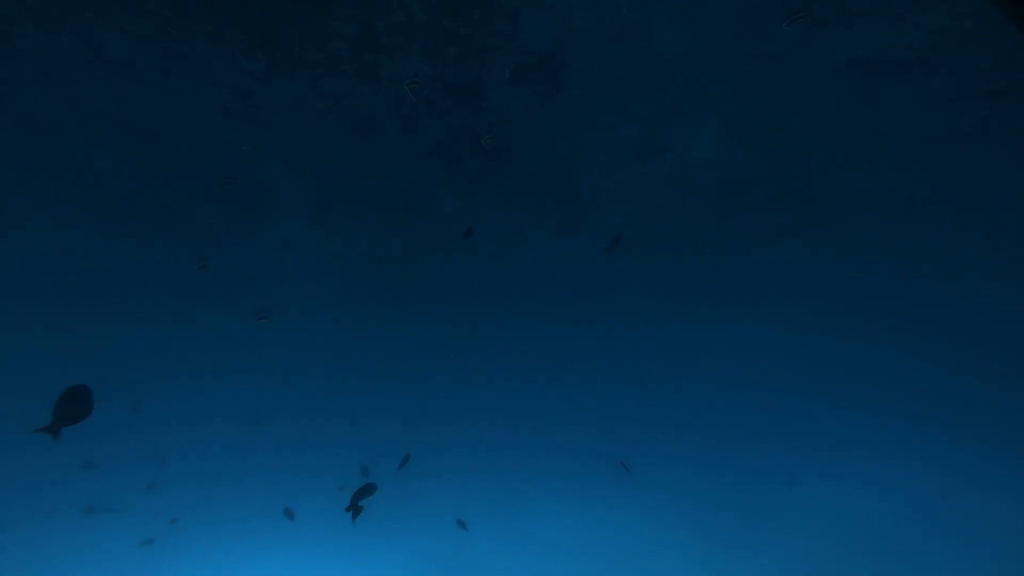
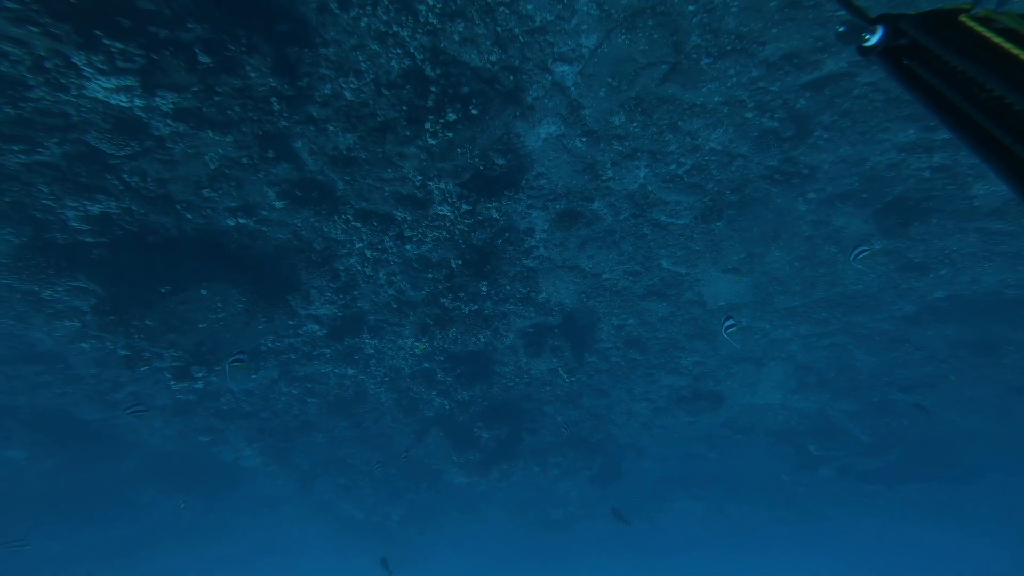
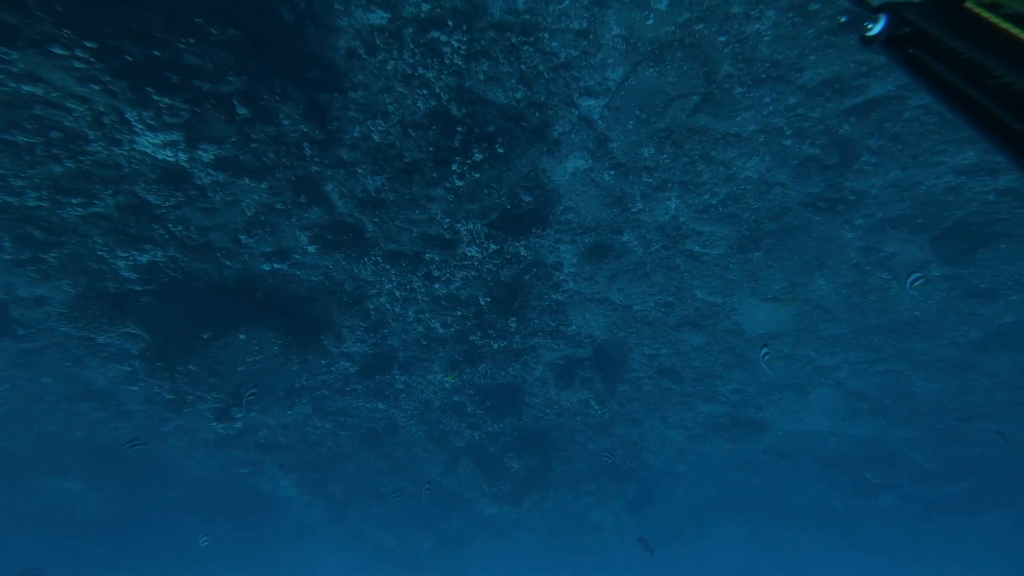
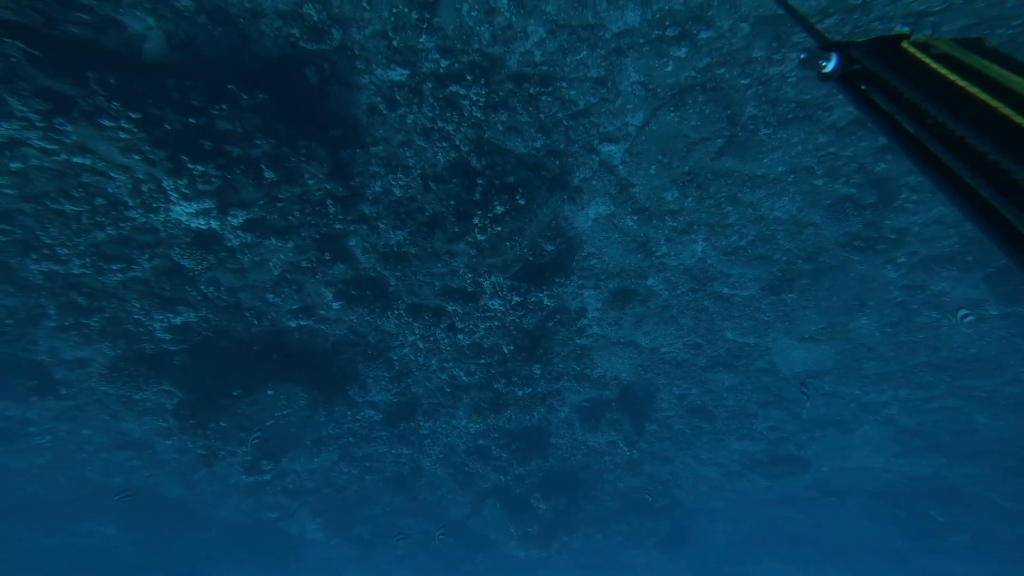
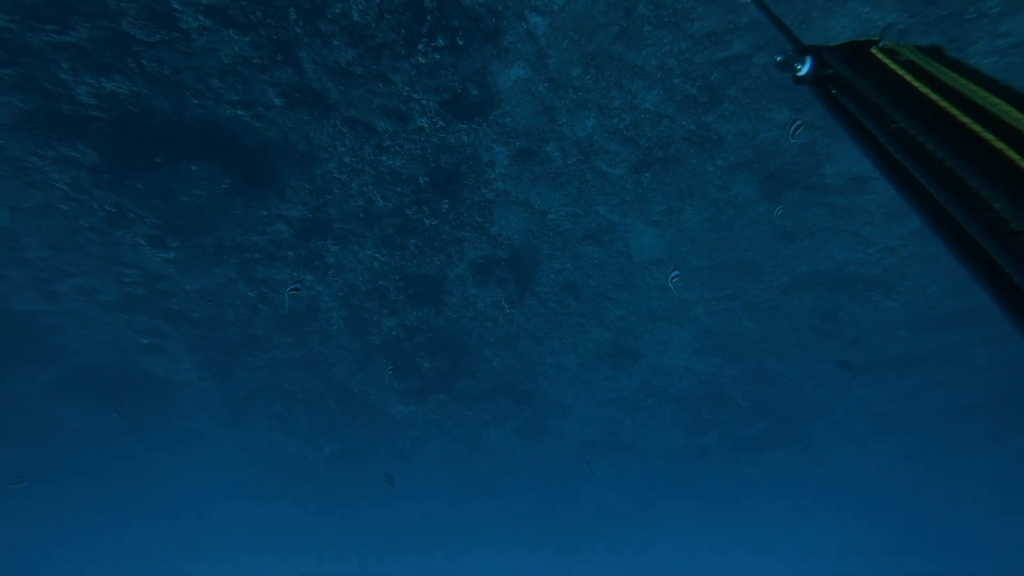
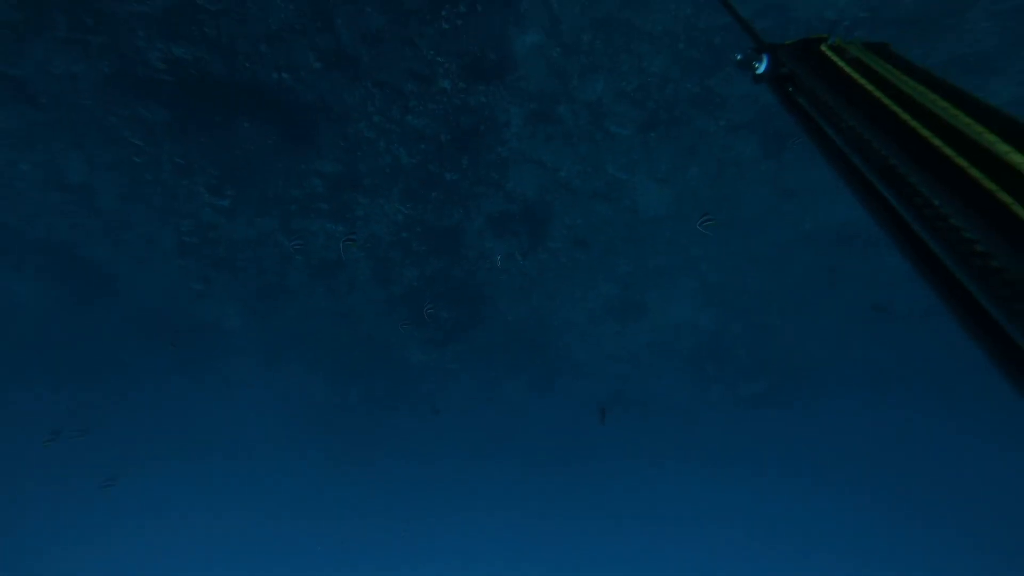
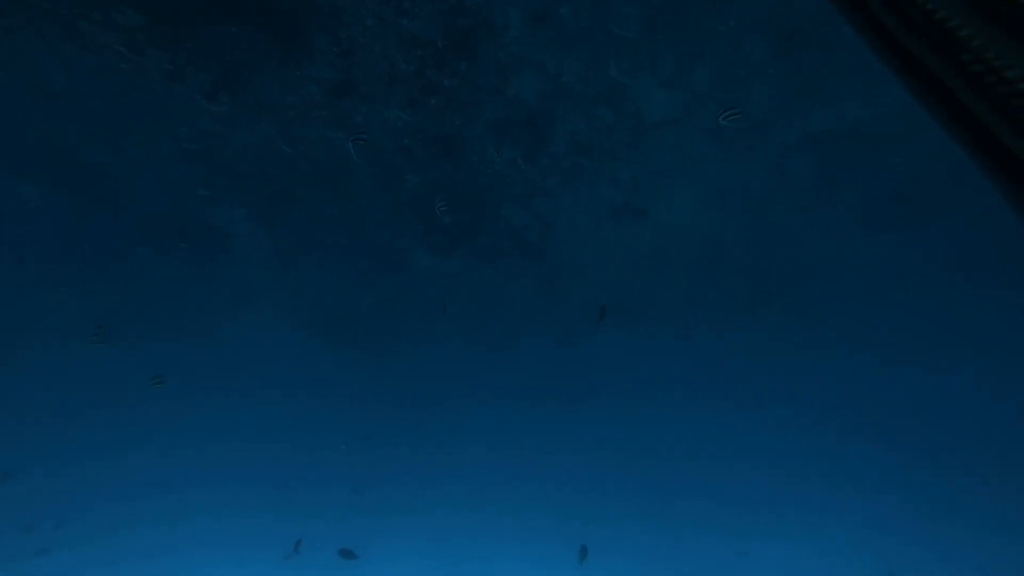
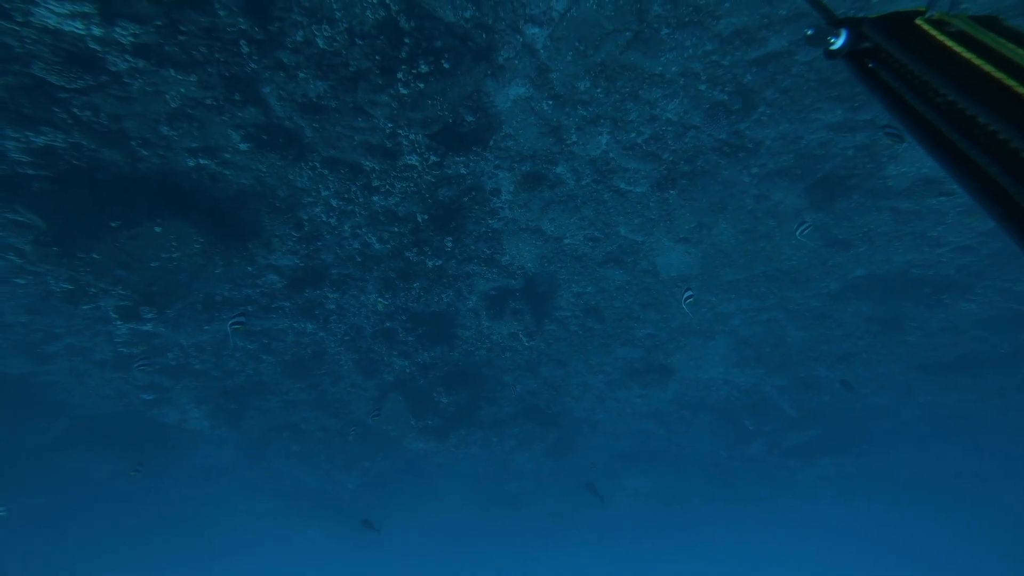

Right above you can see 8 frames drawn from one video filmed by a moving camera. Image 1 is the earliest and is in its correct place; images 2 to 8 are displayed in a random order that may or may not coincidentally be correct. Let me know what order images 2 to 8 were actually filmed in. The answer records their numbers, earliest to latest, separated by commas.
7, 6, 5, 8, 2, 3, 4
